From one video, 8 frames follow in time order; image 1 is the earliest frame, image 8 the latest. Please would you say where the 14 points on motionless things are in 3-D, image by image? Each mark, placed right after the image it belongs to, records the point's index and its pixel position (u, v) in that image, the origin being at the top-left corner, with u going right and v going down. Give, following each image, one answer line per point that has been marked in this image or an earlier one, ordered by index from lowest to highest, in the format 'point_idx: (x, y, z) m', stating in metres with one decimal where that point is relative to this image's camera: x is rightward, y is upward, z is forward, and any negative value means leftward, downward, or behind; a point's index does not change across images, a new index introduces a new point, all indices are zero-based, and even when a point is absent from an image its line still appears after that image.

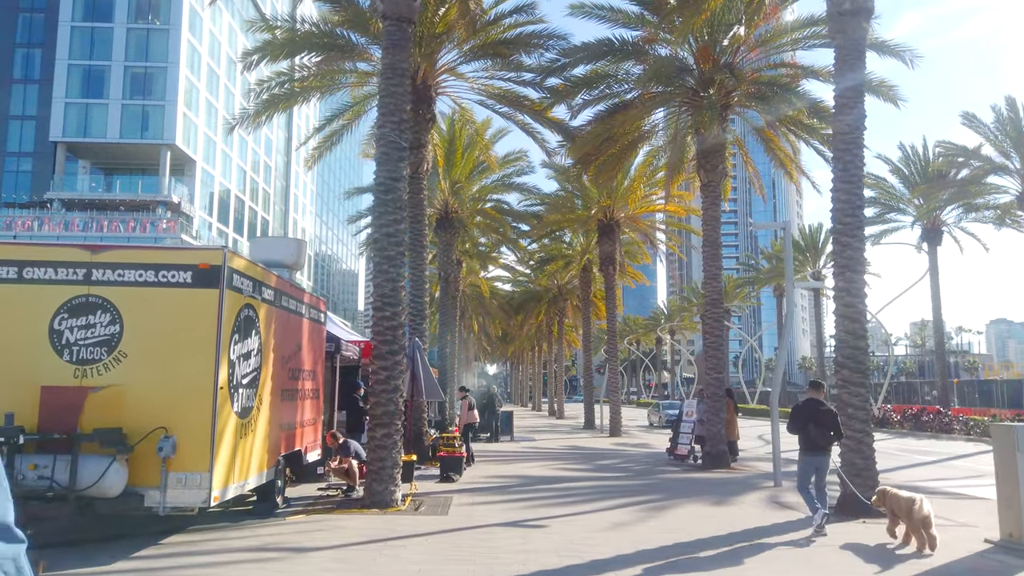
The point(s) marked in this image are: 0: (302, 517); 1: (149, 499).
0: (-2.6, -2.9, +9.5) m
1: (-3.6, -2.1, +7.4) m
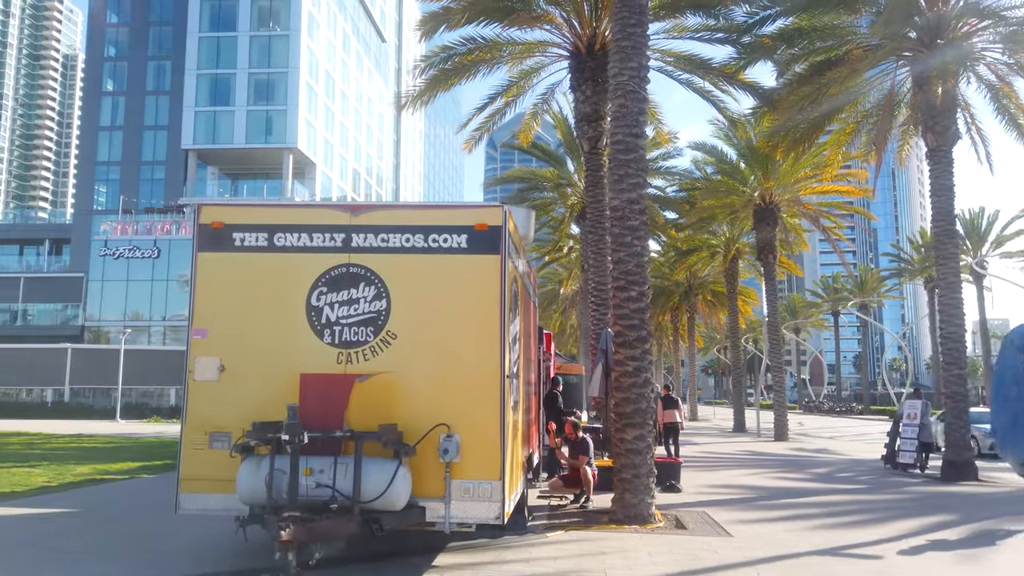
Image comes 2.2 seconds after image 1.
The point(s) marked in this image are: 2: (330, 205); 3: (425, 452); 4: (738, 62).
0: (+0.6, -2.6, +7.9) m
1: (-0.6, -1.8, +6.0) m
2: (-1.6, +0.7, +6.5) m
3: (-0.7, -1.3, +6.1) m
4: (+5.0, +4.9, +16.4) m
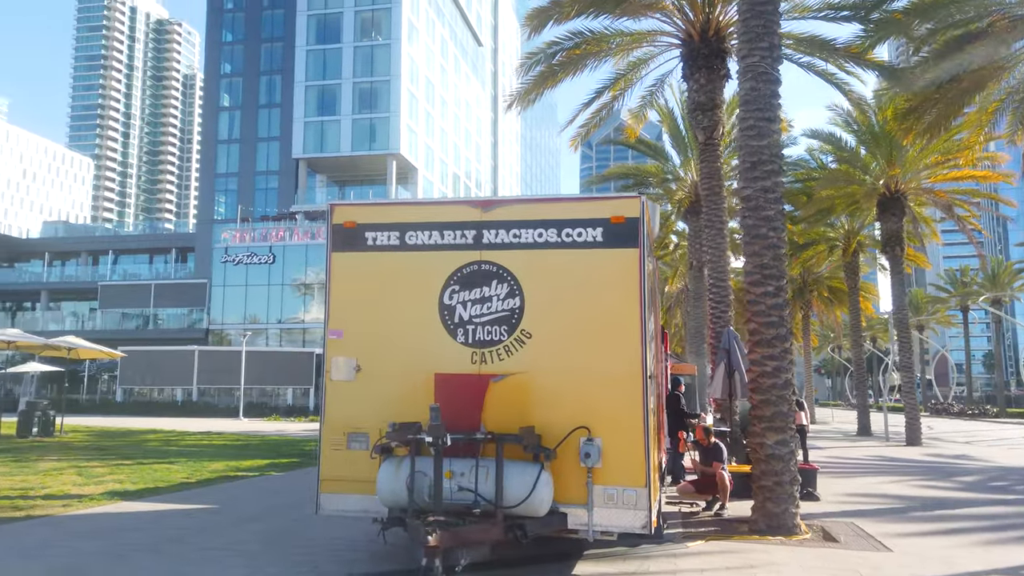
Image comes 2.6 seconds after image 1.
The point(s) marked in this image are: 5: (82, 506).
0: (+1.9, -2.6, +7.5) m
1: (+0.5, -1.8, +5.7) m
2: (-0.4, +0.7, +6.3) m
3: (+0.4, -1.3, +5.8) m
4: (+7.3, +5.1, +15.4) m
5: (-5.2, -2.6, +9.1) m
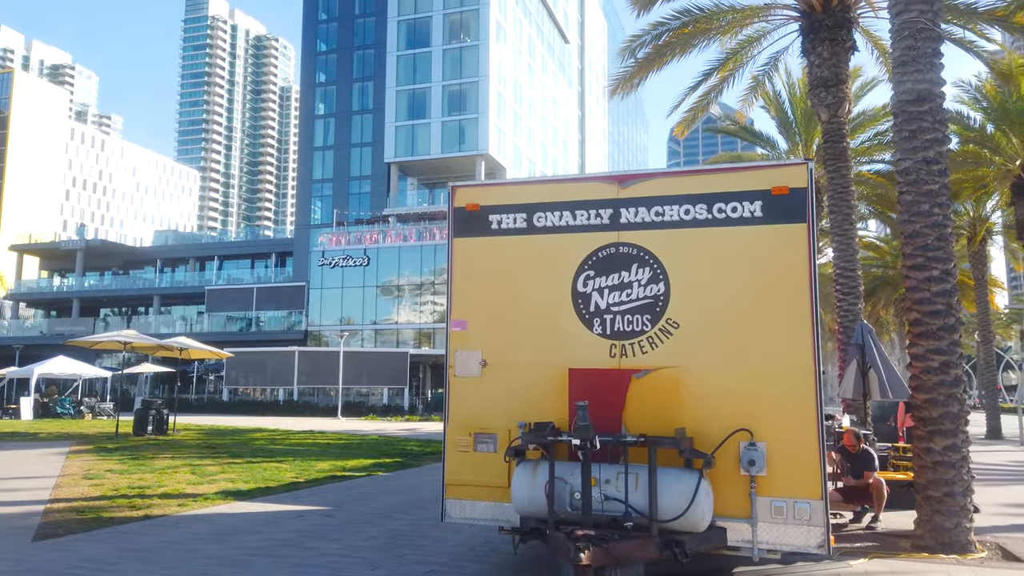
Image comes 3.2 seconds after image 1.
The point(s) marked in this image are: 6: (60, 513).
0: (+3.1, -2.4, +6.6) m
1: (+1.5, -1.6, +5.0) m
2: (+0.6, +0.8, +5.7) m
3: (+1.4, -1.2, +5.1) m
4: (+9.3, +5.3, +13.8) m
5: (-3.8, -2.6, +9.0) m
6: (-5.0, -2.5, +8.2) m
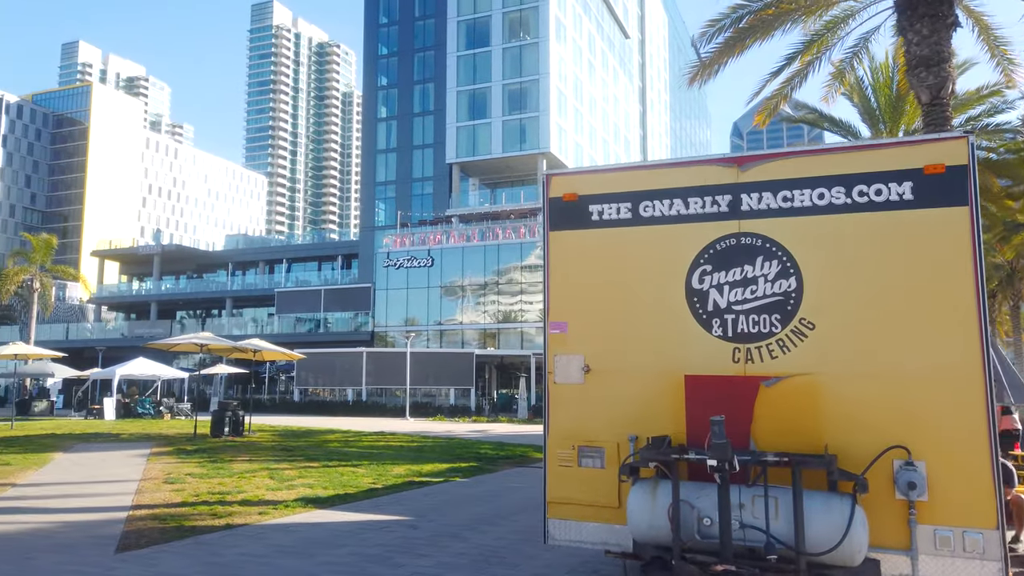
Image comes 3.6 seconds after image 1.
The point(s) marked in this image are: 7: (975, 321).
0: (+4.0, -2.4, +5.8) m
1: (+2.2, -1.6, +4.3) m
2: (+1.3, +0.9, +5.1) m
3: (+2.1, -1.2, +4.4) m
4: (+10.6, +5.4, +12.5) m
5: (-2.7, -2.6, +8.7) m
6: (-4.0, -2.5, +8.0) m
7: (+2.7, -0.2, +4.4) m
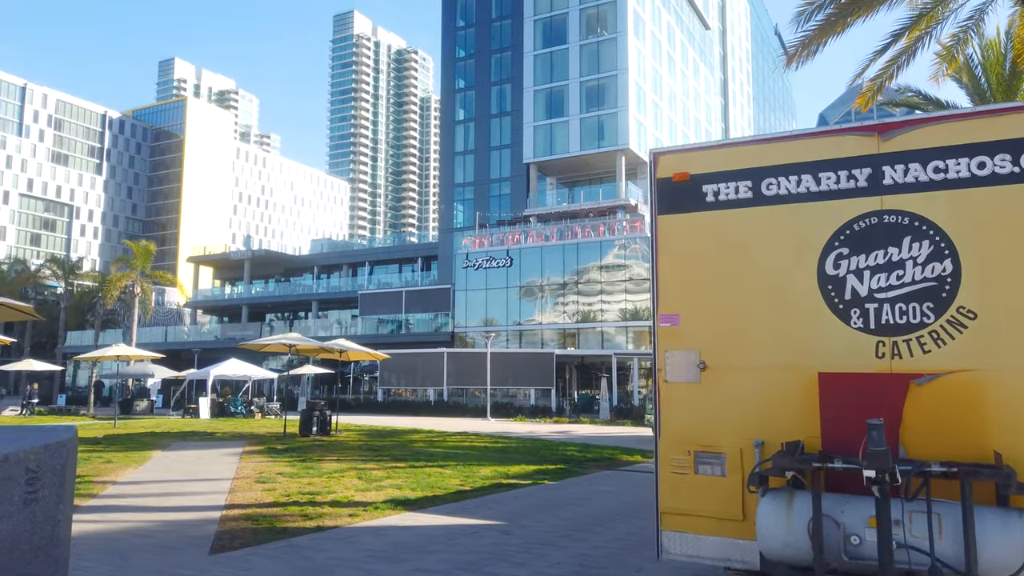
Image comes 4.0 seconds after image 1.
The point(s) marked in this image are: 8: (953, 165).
0: (+4.7, -2.3, +4.9) m
1: (+2.8, -1.5, +3.7) m
2: (+2.0, +0.9, +4.5) m
3: (+2.7, -1.1, +3.7) m
4: (+11.9, +5.6, +10.9) m
5: (-1.6, -2.6, +8.5) m
6: (-2.9, -2.5, +8.0) m
7: (+3.3, -0.1, +3.6) m
8: (+2.5, +0.7, +4.2) m
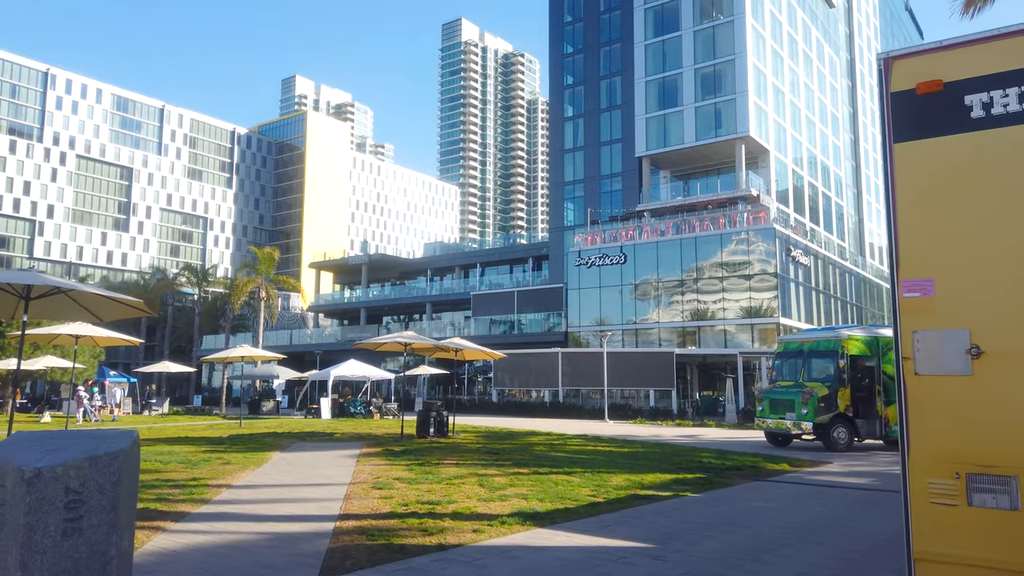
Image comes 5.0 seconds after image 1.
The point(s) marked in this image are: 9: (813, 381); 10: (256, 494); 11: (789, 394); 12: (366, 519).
0: (+5.6, -2.0, +3.0) m
1: (+3.5, -1.3, +2.0) m
2: (+2.8, +1.2, +2.9) m
3: (+3.4, -0.8, +2.1) m
4: (+13.4, +6.0, +7.9) m
5: (-0.2, -2.4, +7.5) m
6: (-1.5, -2.4, +7.1) m
7: (+3.9, +0.2, +1.9) m
8: (+3.2, +0.9, +2.6) m
9: (+7.5, -2.3, +18.8) m
10: (-3.3, -2.6, +9.6) m
11: (+6.9, -2.7, +18.9) m
12: (-1.6, -2.5, +8.0) m
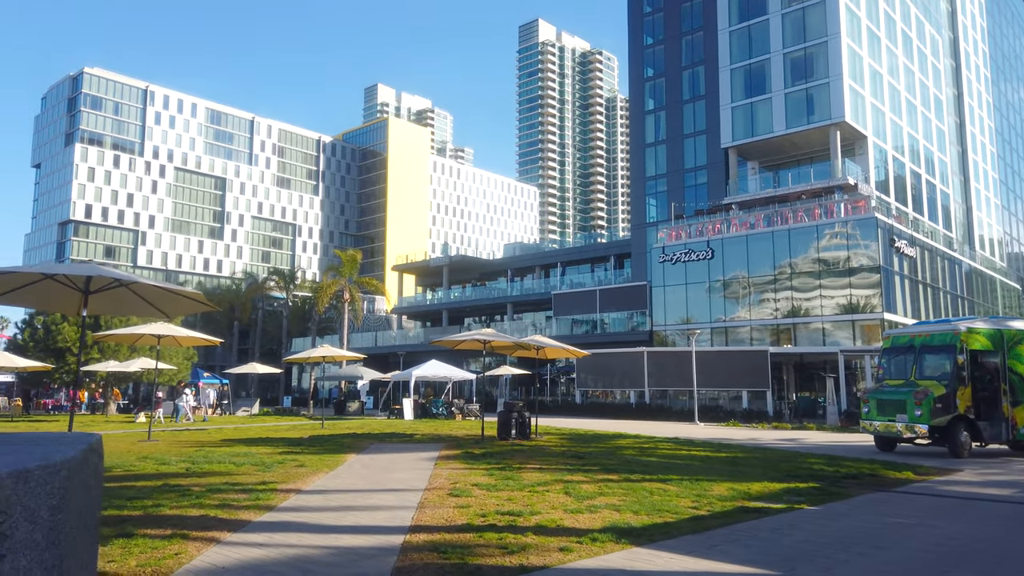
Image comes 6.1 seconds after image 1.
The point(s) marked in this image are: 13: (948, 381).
0: (+5.8, -1.7, +1.4) m
1: (+3.6, -1.0, +0.6) m
2: (+3.0, +1.4, +1.6) m
3: (+3.6, -0.6, +0.7) m
4: (+14.0, +6.4, +5.4) m
5: (+0.6, -2.3, +6.4) m
6: (-0.8, -2.2, +6.3) m
7: (+4.1, +0.4, +0.5) m
8: (+3.4, +1.2, +1.3) m
9: (+9.5, -2.1, +16.9) m
10: (-2.2, -2.5, +8.9) m
11: (+8.9, -2.4, +17.0) m
12: (-0.7, -2.3, +7.1) m
13: (+9.7, -2.0, +16.5) m
